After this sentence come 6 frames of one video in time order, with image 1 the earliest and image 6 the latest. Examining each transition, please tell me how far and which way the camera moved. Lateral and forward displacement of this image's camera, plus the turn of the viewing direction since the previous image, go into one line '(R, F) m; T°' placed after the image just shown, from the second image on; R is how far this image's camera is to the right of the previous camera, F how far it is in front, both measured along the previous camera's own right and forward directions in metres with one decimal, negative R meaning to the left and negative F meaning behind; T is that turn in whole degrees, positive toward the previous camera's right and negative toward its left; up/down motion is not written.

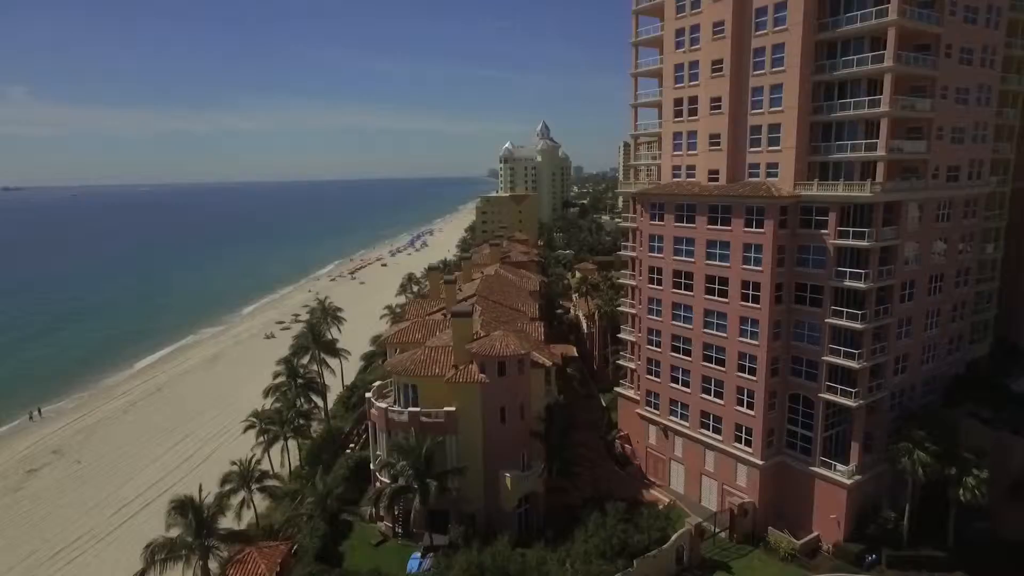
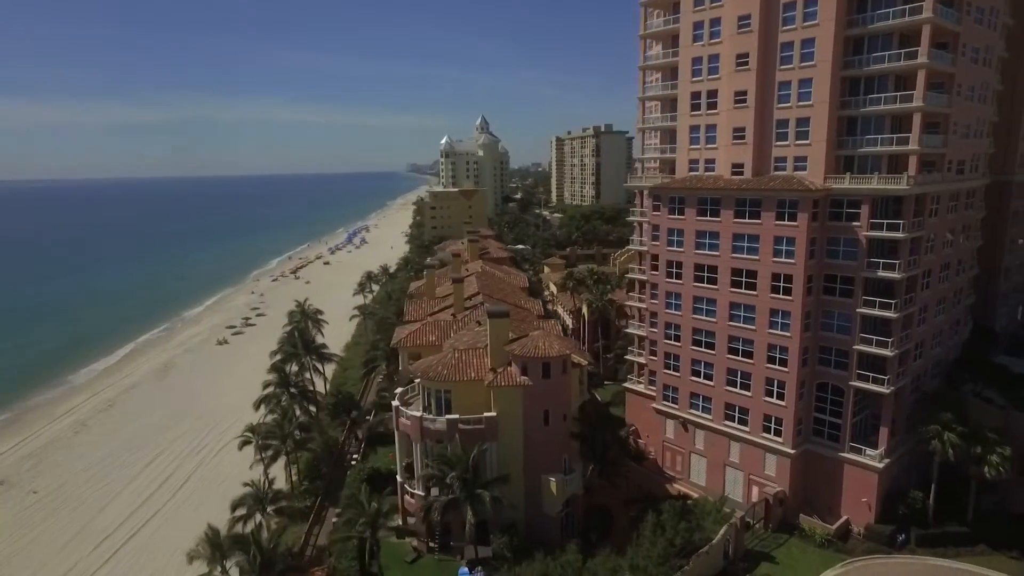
(-6.7, +1.9) m; +7°
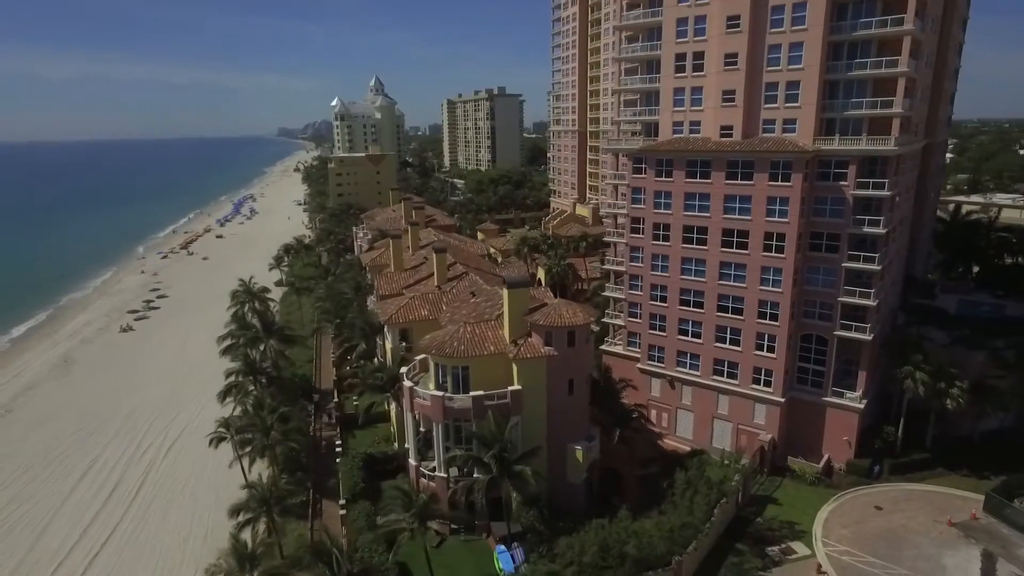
(-7.5, +2.1) m; +11°
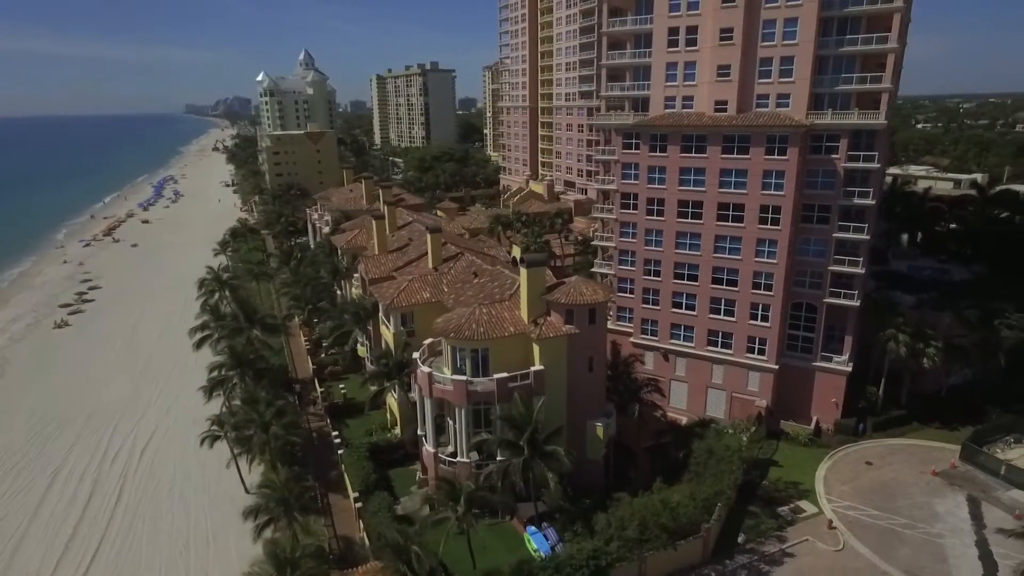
(-4.9, +1.0) m; +7°
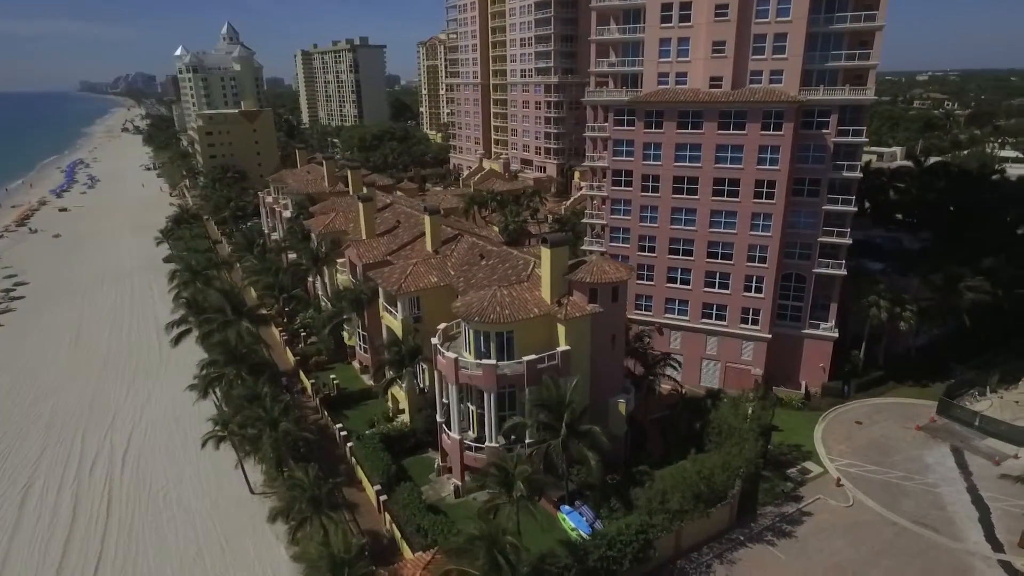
(-5.1, +0.9) m; +6°
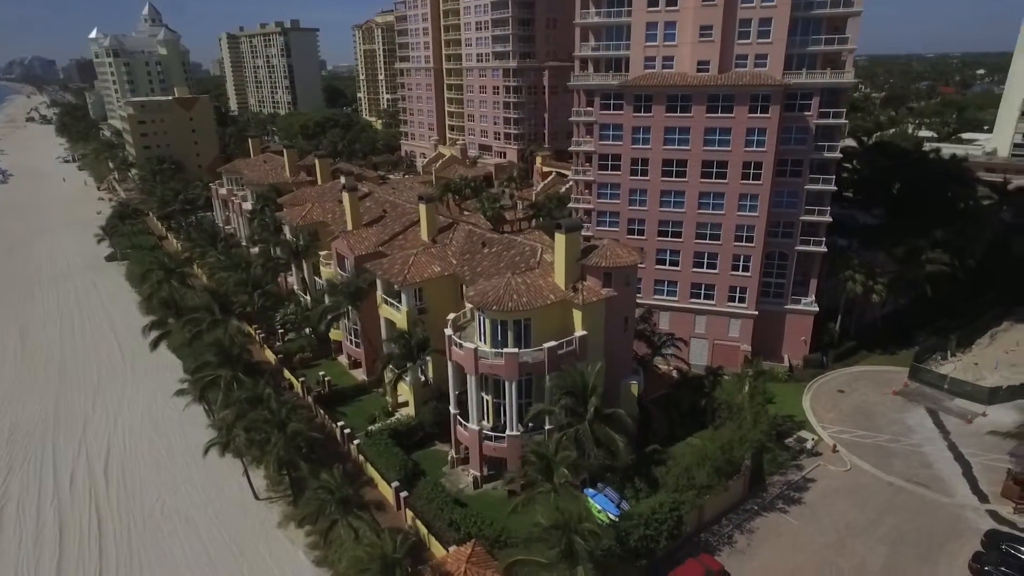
(-4.2, +0.5) m; +6°
